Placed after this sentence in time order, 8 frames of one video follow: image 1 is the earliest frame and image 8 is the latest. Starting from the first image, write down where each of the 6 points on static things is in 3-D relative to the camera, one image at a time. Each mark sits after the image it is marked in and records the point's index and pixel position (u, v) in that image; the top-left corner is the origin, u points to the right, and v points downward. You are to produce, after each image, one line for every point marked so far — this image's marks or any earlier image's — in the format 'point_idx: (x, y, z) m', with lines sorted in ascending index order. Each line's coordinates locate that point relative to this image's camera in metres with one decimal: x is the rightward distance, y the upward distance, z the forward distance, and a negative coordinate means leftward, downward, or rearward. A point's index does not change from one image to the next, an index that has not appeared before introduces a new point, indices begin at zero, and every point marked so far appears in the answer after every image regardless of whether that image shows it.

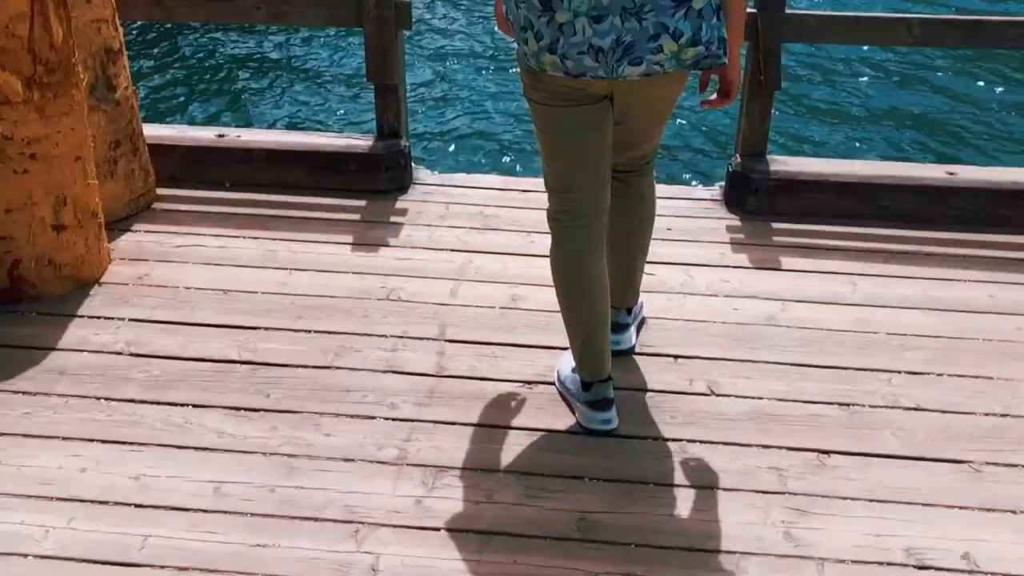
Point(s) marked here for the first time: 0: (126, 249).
0: (-3.6, +0.4, +9.0) m
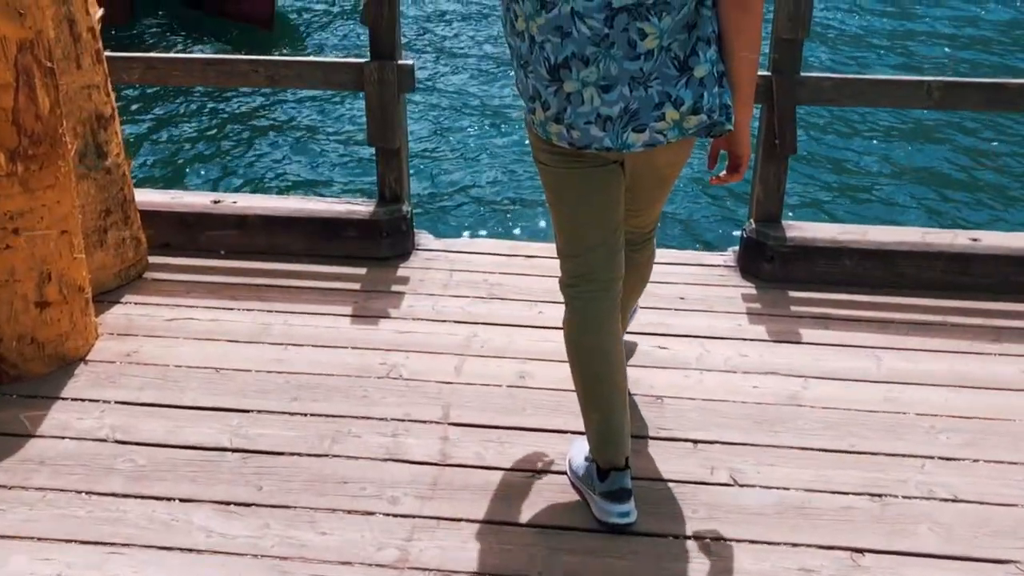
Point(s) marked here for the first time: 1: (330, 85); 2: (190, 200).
0: (-3.6, -0.3, +8.6) m
1: (-1.8, +2.0, +9.5) m
2: (-3.4, +0.9, +10.0) m
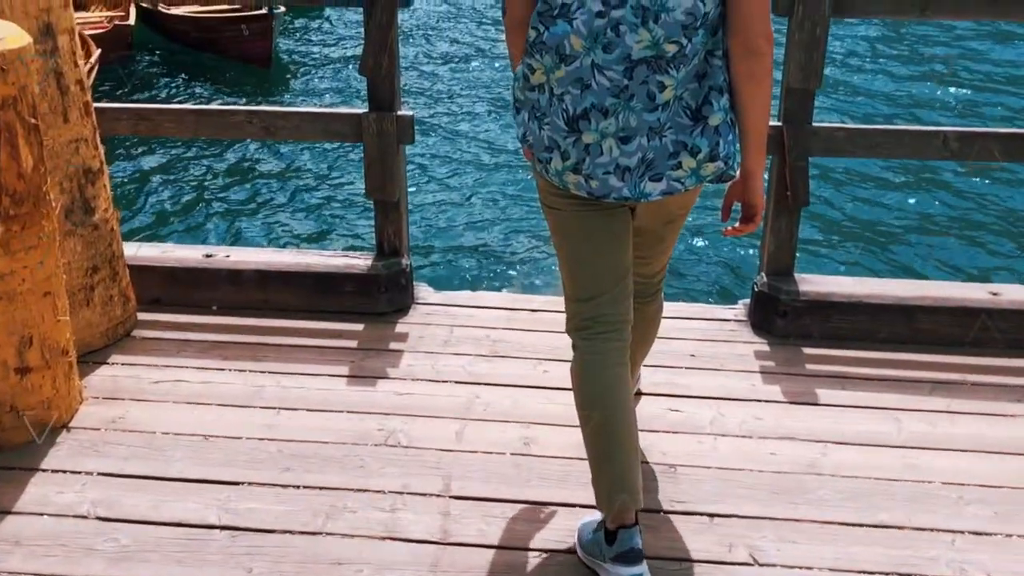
0: (-3.5, -0.8, +8.2) m
1: (-1.8, +1.5, +9.2) m
2: (-3.3, +0.3, +9.7) m
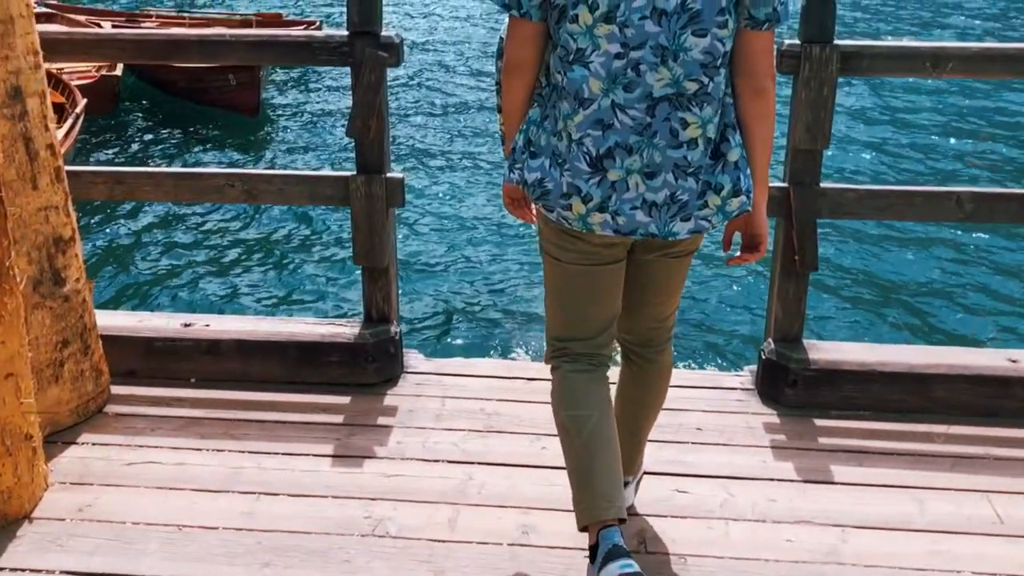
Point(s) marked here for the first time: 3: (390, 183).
0: (-3.6, -1.5, +7.7) m
1: (-1.8, +0.8, +8.8) m
2: (-3.4, -0.3, +9.2) m
3: (-1.1, +1.0, +8.7) m
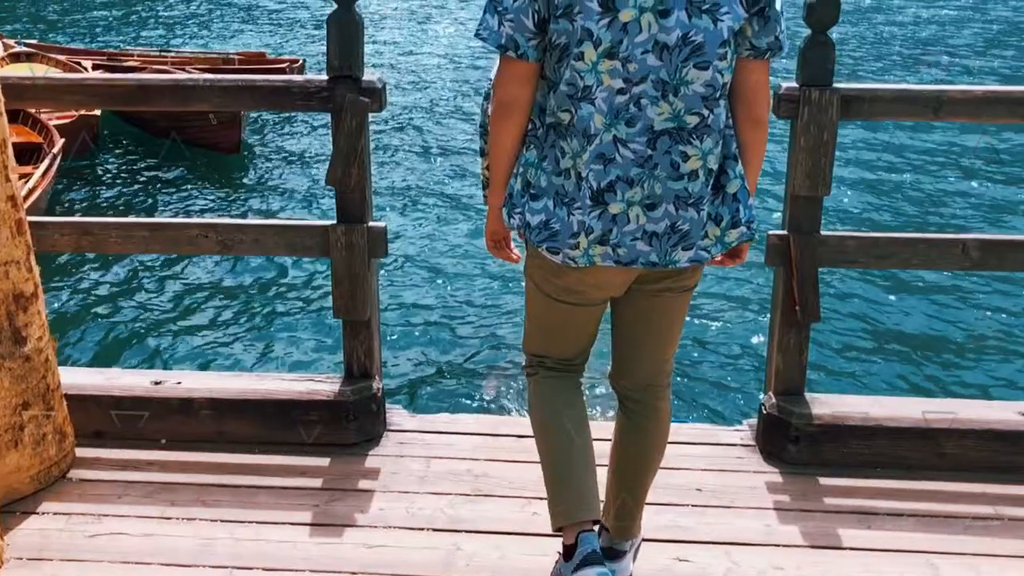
0: (-3.6, -1.9, +7.1) m
1: (-1.9, +0.3, +8.3) m
2: (-3.5, -0.8, +8.7) m
3: (-1.2, +0.5, +8.3) m
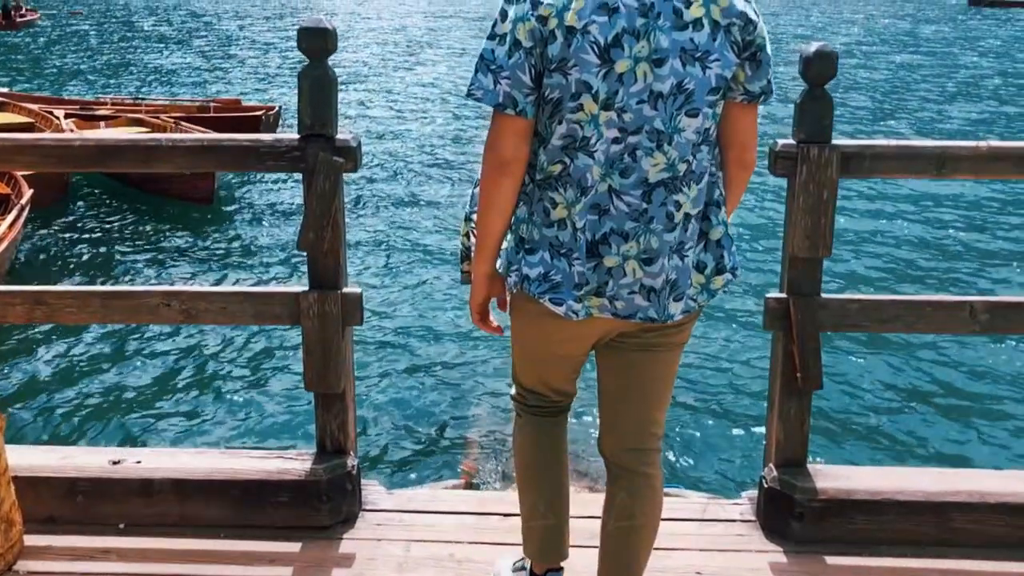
0: (-3.7, -2.5, +6.5) m
1: (-2.1, -0.3, +7.8) m
2: (-3.6, -1.5, +8.1) m
3: (-1.3, -0.1, +7.8) m
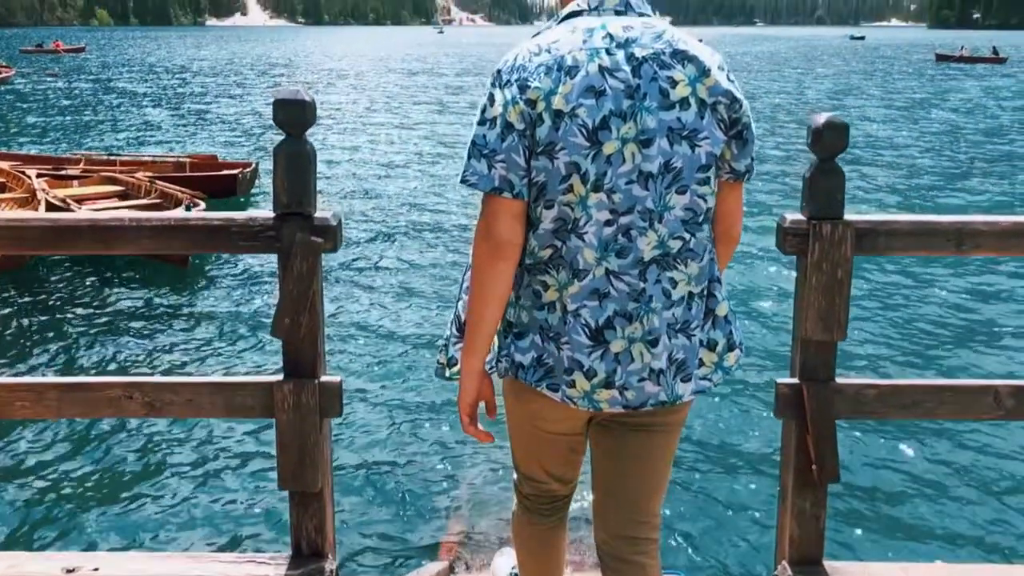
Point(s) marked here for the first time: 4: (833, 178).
0: (-3.7, -3.1, +5.7) m
1: (-2.1, -0.9, +7.2) m
2: (-3.7, -2.2, +7.4) m
3: (-1.4, -0.8, +7.2) m
4: (+2.3, +0.8, +6.9) m
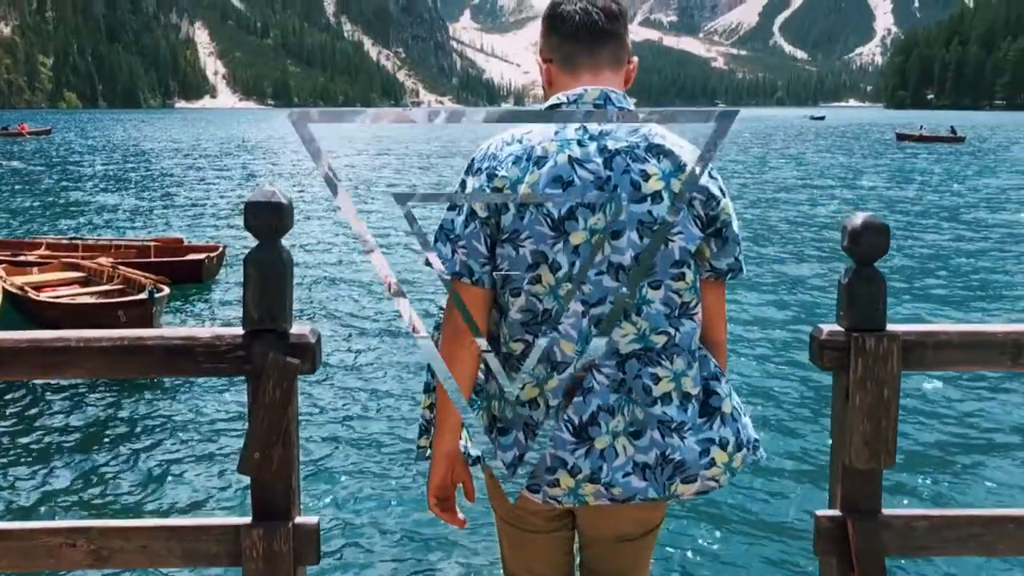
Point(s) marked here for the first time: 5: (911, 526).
0: (-3.6, -3.8, +4.4) m
1: (-2.1, -1.8, +6.2) m
2: (-3.6, -3.0, +6.2) m
3: (-1.4, -1.6, +6.2) m
4: (+2.3, 0.0, +6.1) m
5: (+2.7, -1.6, +6.3) m
